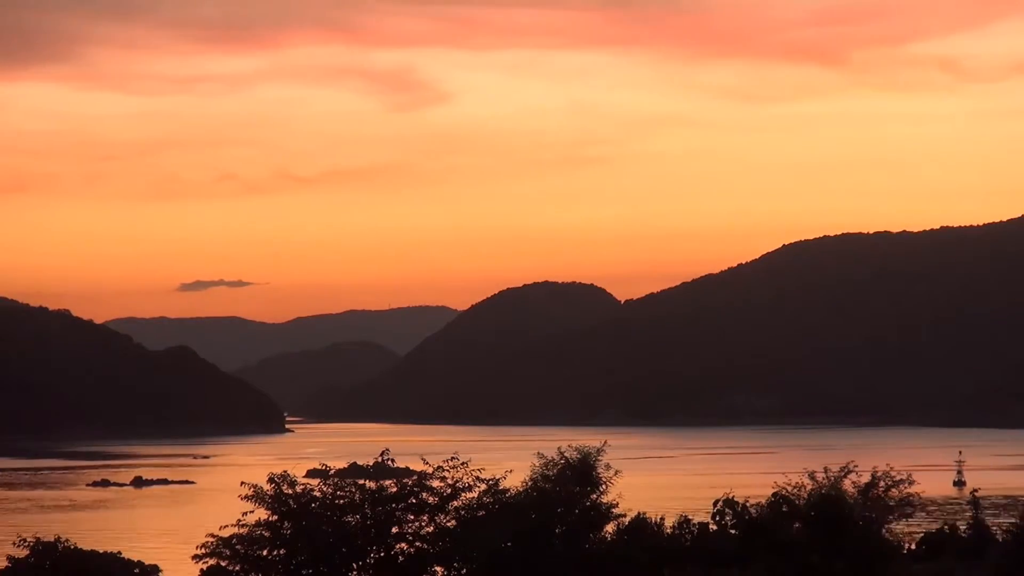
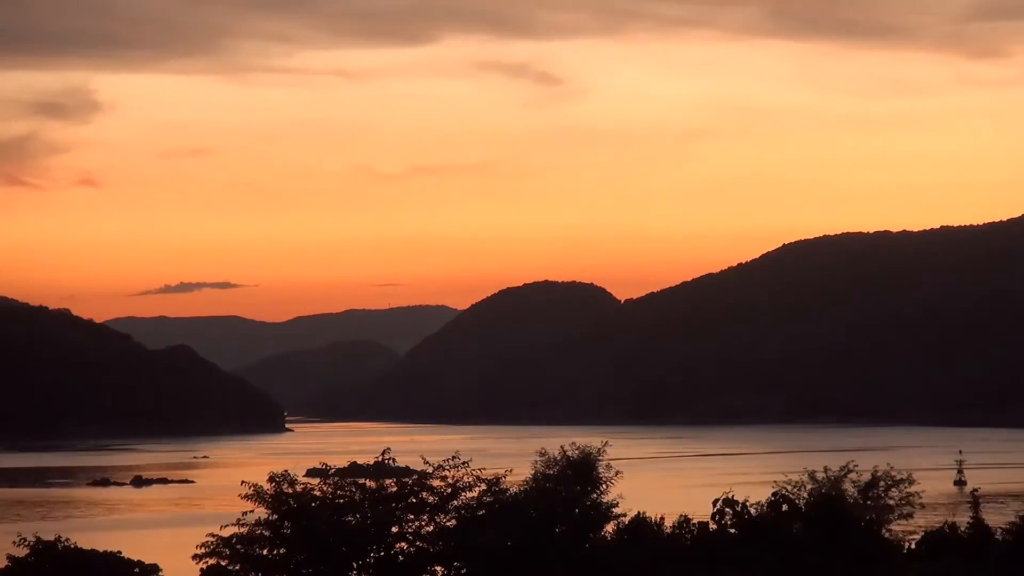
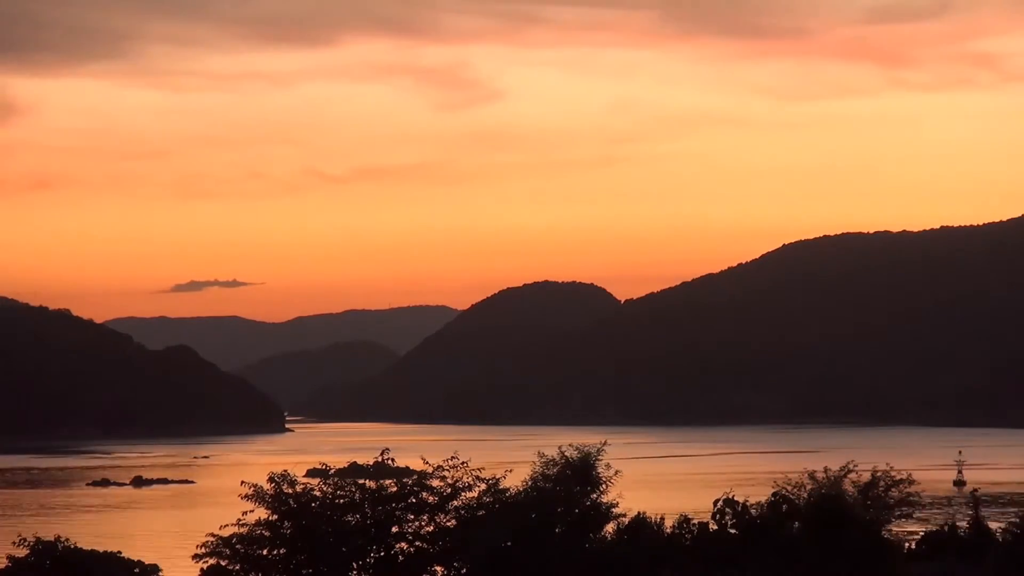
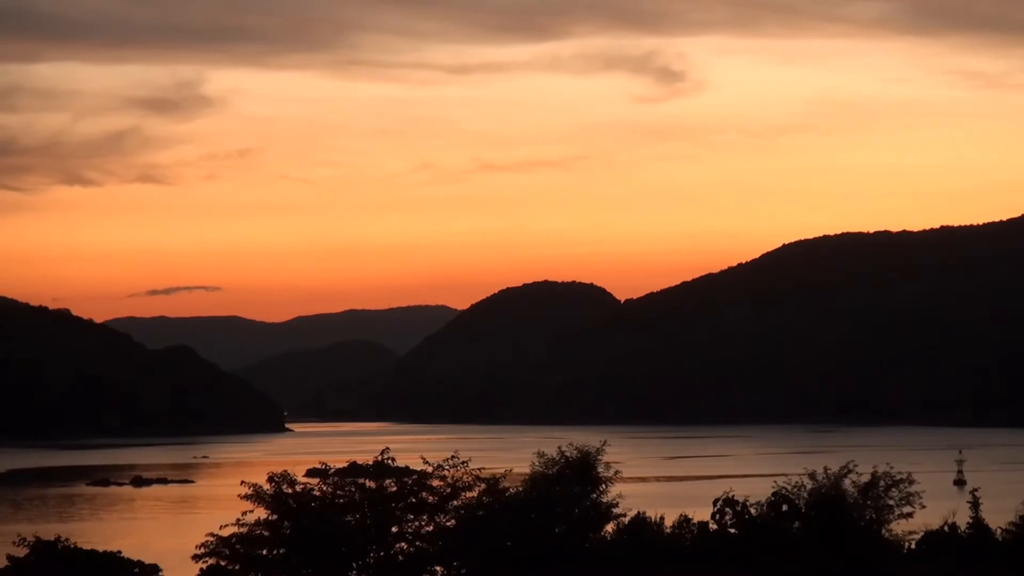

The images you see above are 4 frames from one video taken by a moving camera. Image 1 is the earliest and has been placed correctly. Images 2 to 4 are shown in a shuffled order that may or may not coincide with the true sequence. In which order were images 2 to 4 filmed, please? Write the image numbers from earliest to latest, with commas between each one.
3, 2, 4
